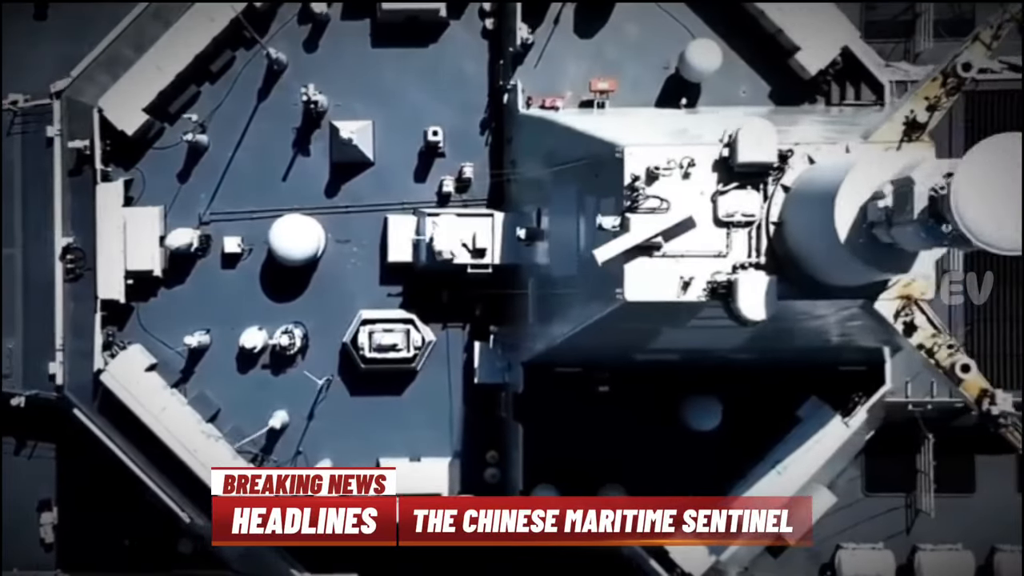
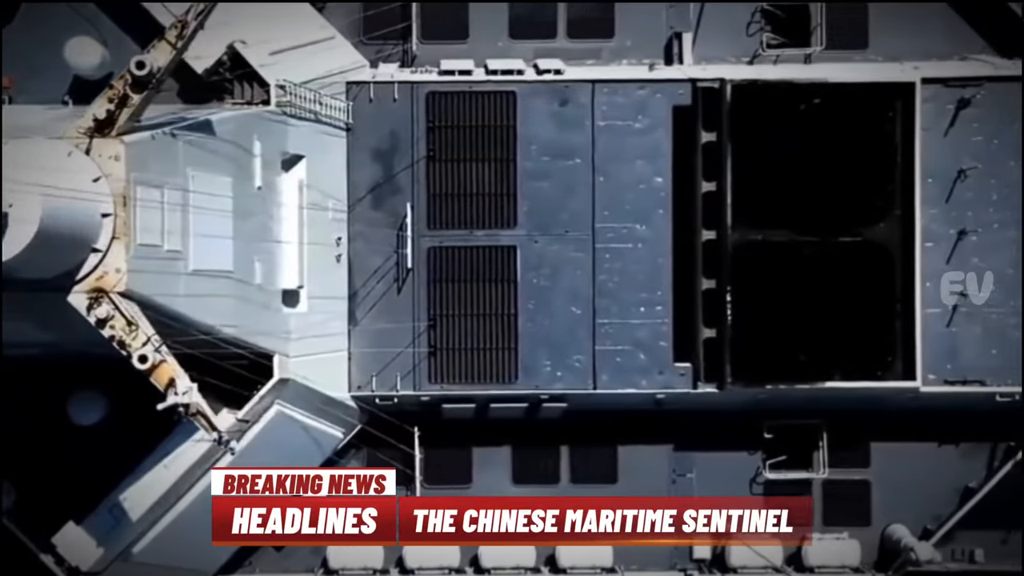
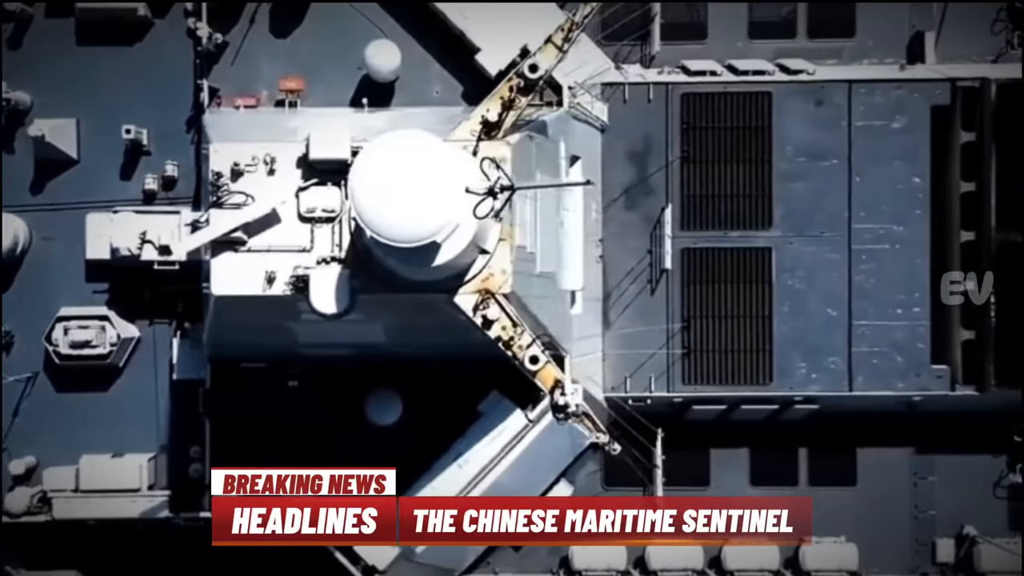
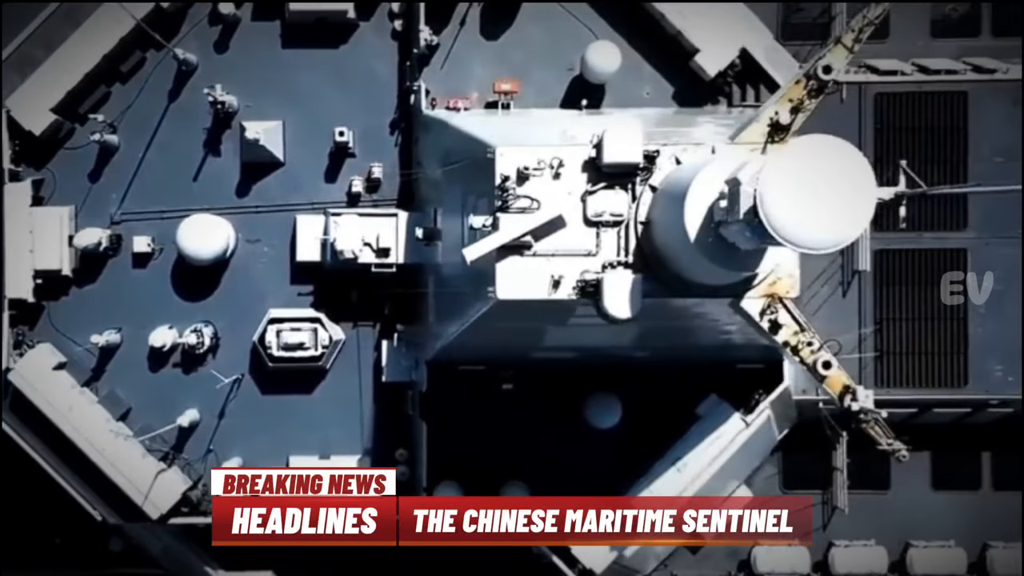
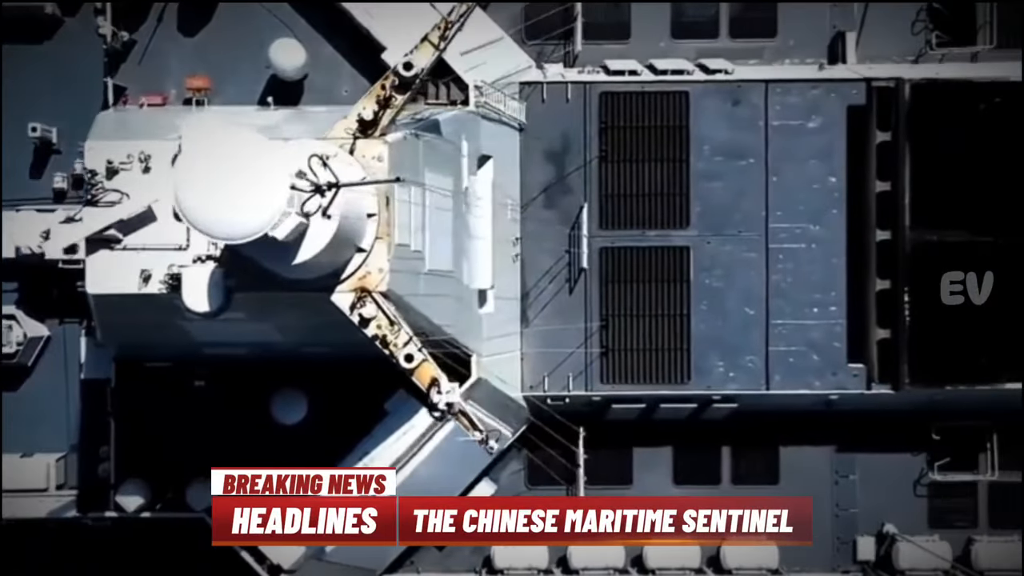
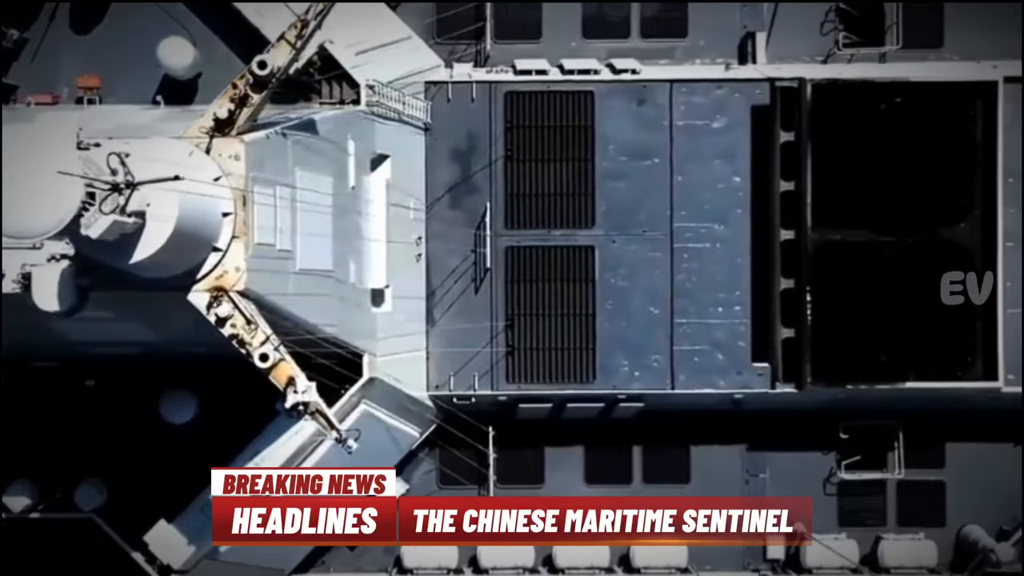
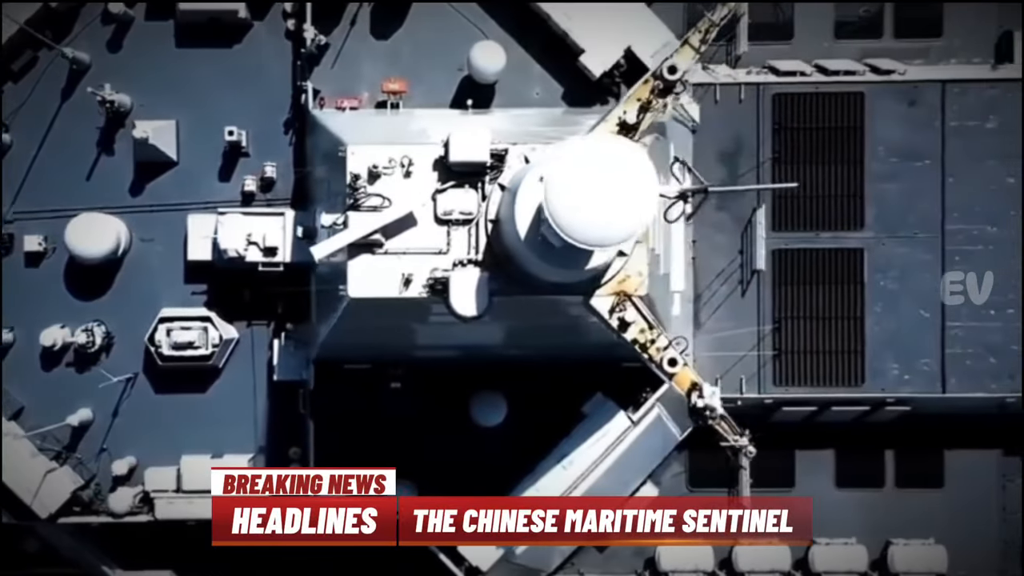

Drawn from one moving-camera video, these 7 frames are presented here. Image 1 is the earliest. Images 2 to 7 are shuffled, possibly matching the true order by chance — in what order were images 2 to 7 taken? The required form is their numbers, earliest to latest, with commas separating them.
4, 7, 3, 5, 6, 2
